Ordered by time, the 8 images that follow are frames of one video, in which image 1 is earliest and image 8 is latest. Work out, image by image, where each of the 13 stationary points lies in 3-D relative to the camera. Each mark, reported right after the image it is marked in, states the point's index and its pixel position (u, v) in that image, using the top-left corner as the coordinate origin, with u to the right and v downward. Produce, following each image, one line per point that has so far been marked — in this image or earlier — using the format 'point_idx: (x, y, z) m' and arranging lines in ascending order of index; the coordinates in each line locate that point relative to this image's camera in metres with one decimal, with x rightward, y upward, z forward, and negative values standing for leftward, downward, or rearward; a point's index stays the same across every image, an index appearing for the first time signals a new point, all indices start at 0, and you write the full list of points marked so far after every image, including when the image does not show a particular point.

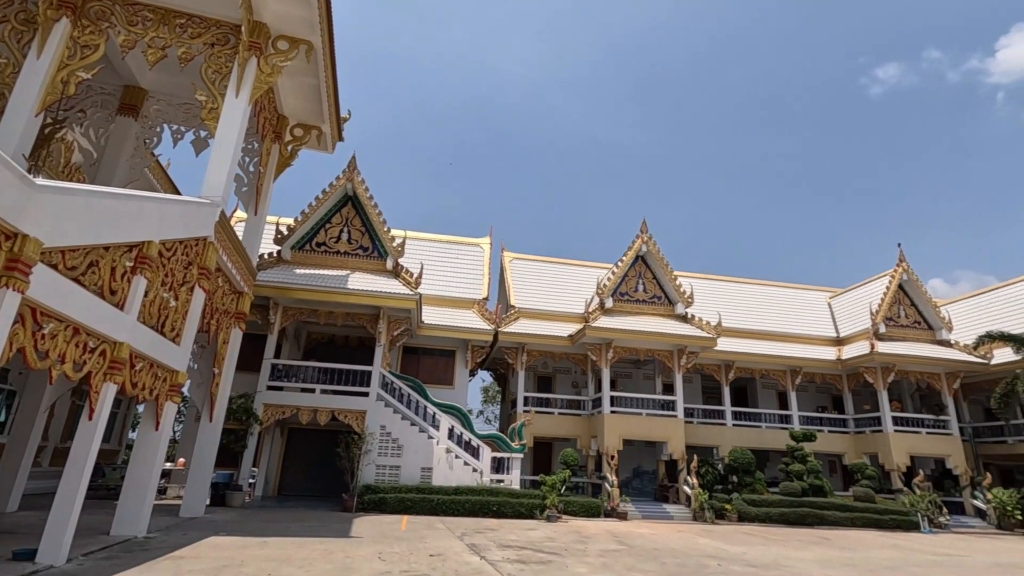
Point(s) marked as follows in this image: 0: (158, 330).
0: (-4.3, -0.5, +6.6) m
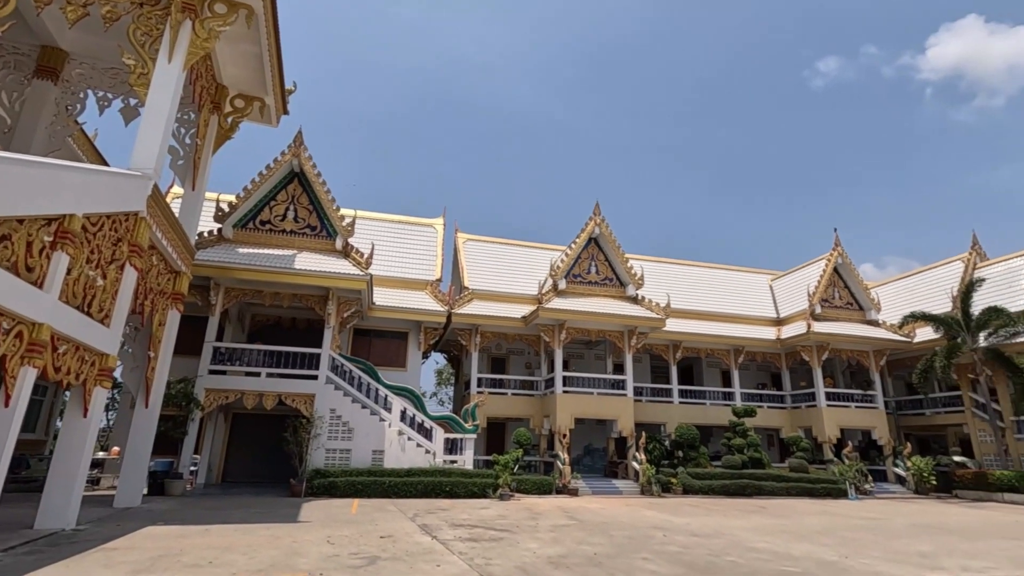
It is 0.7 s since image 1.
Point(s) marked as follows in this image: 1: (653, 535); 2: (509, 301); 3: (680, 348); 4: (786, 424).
0: (-4.9, -0.3, +6.1) m
1: (+2.0, -3.4, +7.5) m
2: (-0.1, -0.4, +16.8) m
3: (+5.5, -2.0, +17.7) m
4: (+9.2, -4.6, +18.0) m
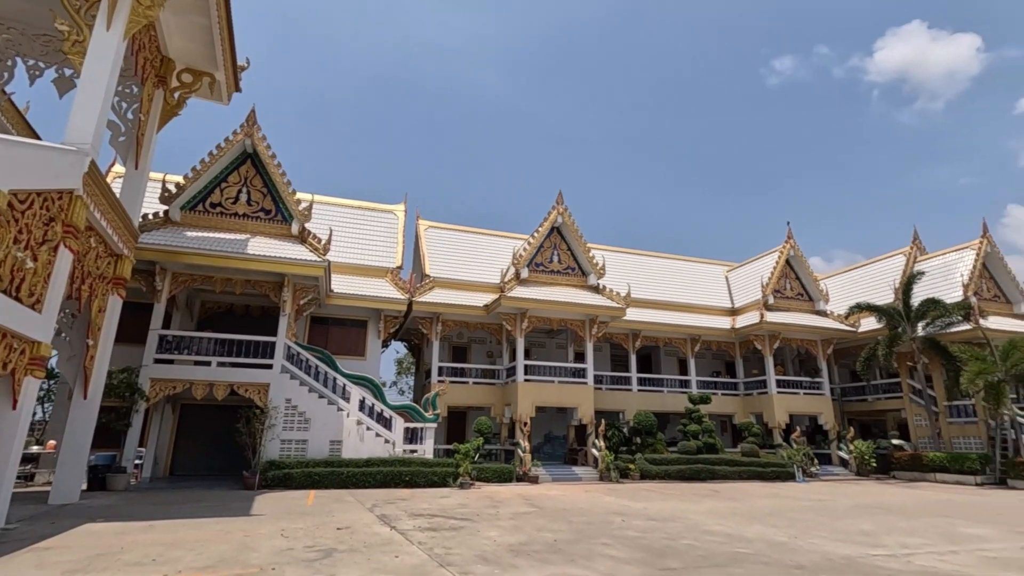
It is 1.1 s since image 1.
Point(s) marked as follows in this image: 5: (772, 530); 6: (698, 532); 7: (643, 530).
0: (-5.3, -0.1, +5.7) m
1: (+1.4, -3.3, +7.6) m
2: (-1.3, 0.0, +16.7) m
3: (+4.3, -1.6, +18.0) m
4: (+7.9, -4.2, +18.6) m
5: (+3.4, -3.1, +7.0) m
6: (+2.3, -3.0, +6.7) m
7: (+1.6, -3.1, +6.8) m
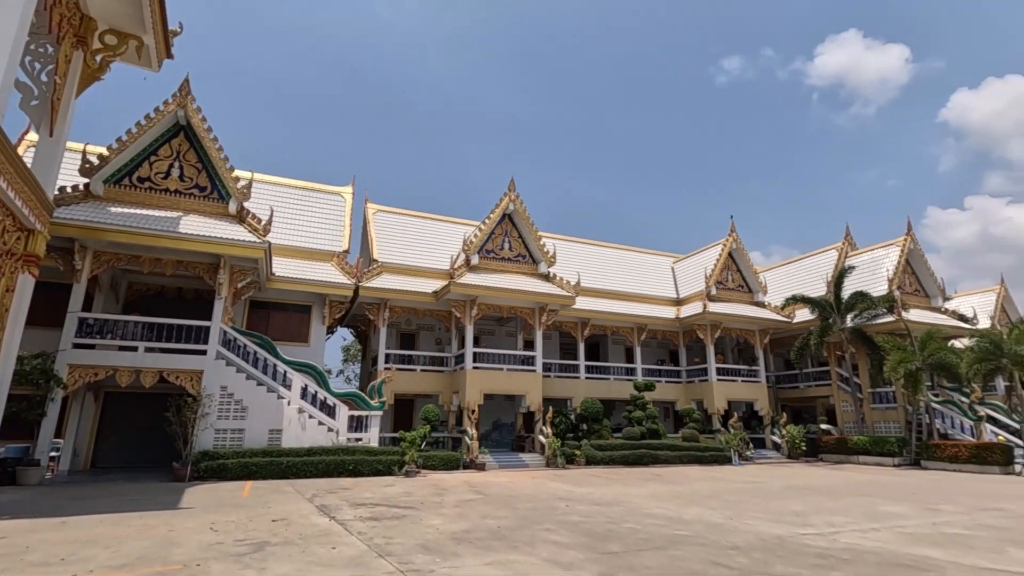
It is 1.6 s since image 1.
0: (-5.9, +0.2, +5.1) m
1: (+0.6, -3.1, +7.6) m
2: (-2.8, +0.4, +16.4) m
3: (+2.6, -1.3, +18.2) m
4: (+6.0, -3.9, +19.2) m
5: (+2.6, -3.0, +7.2) m
6: (+1.6, -2.9, +6.8) m
7: (+0.9, -2.9, +6.9) m
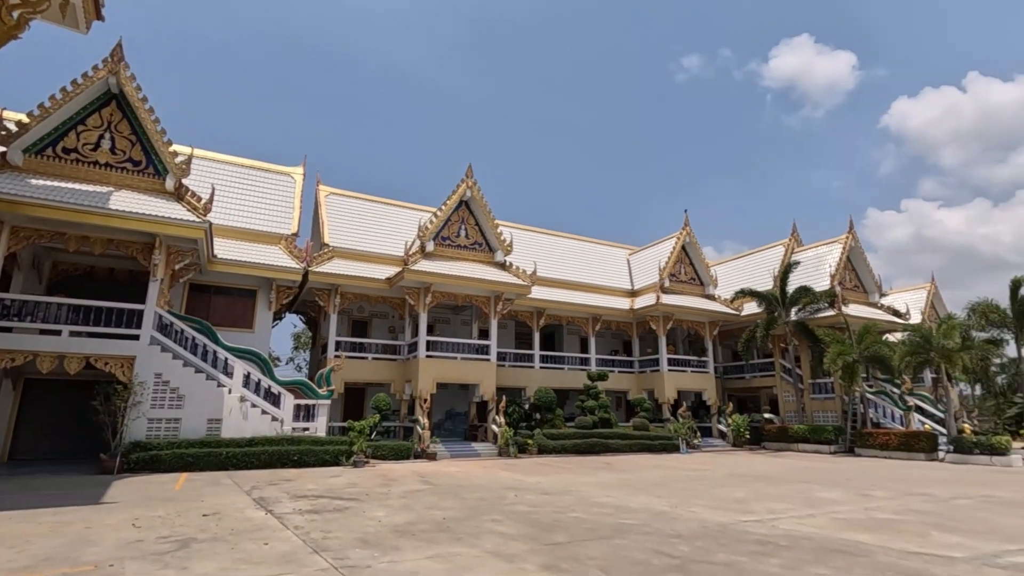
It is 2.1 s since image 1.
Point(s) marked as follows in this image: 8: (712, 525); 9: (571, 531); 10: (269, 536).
0: (-6.3, +0.4, +4.5) m
1: (-0.1, -2.9, +7.6) m
2: (-4.1, +0.8, +16.0) m
3: (+1.1, -0.9, +18.2) m
4: (+4.4, -3.6, +19.5) m
5: (+1.9, -2.9, +7.2) m
6: (+1.0, -2.8, +6.8) m
7: (+0.3, -2.7, +6.8) m
8: (+2.1, -2.5, +5.7) m
9: (+0.6, -2.4, +5.2) m
10: (-2.2, -2.3, +4.9) m
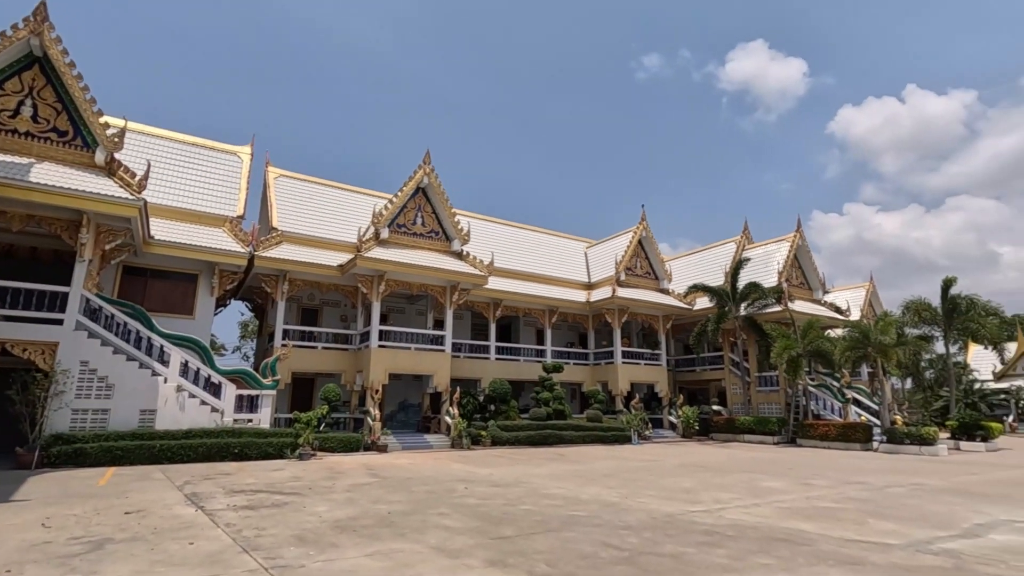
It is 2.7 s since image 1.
0: (-6.7, +0.7, +3.8) m
1: (-0.8, -2.8, +7.4) m
2: (-5.4, +1.2, +15.4) m
3: (-0.4, -0.6, +18.0) m
4: (+2.8, -3.3, +19.6) m
5: (+1.3, -2.7, +7.2) m
6: (+0.3, -2.6, +6.7) m
7: (-0.4, -2.6, +6.7) m
8: (+1.6, -2.4, +5.6) m
9: (+0.1, -2.2, +5.1) m
10: (-2.7, -2.1, +4.6) m
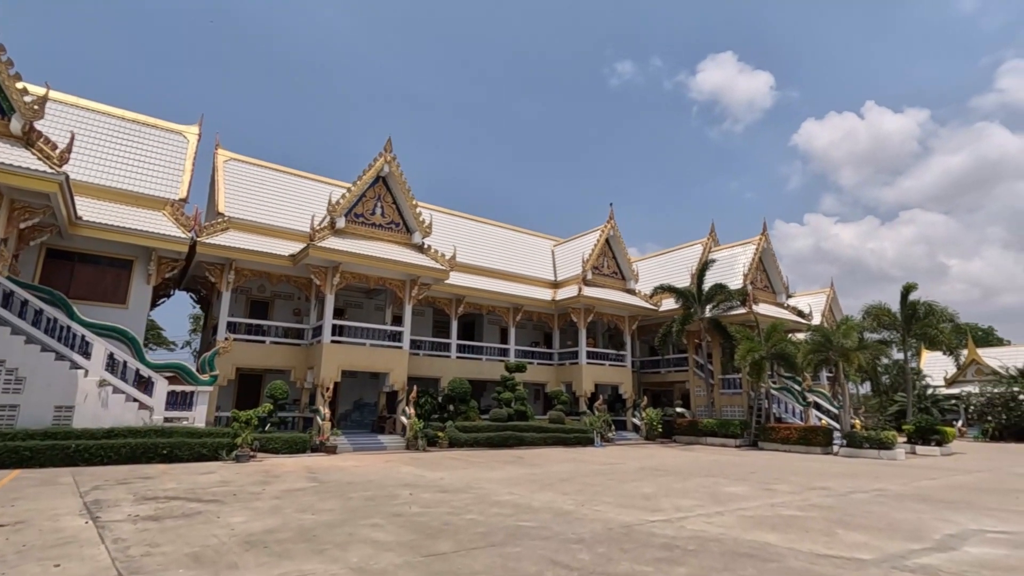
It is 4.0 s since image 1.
0: (-7.0, +0.9, +2.8) m
1: (-1.4, -2.6, +6.8) m
2: (-6.4, +1.4, +14.5) m
3: (-1.6, -0.5, +17.4) m
4: (+1.4, -3.3, +19.2) m
5: (+0.6, -2.6, +6.7) m
6: (-0.3, -2.5, +6.2) m
7: (-1.0, -2.5, +6.1) m
8: (+1.0, -2.3, +5.2) m
9: (-0.4, -2.1, +4.5) m
10: (-3.2, -1.9, +3.9) m
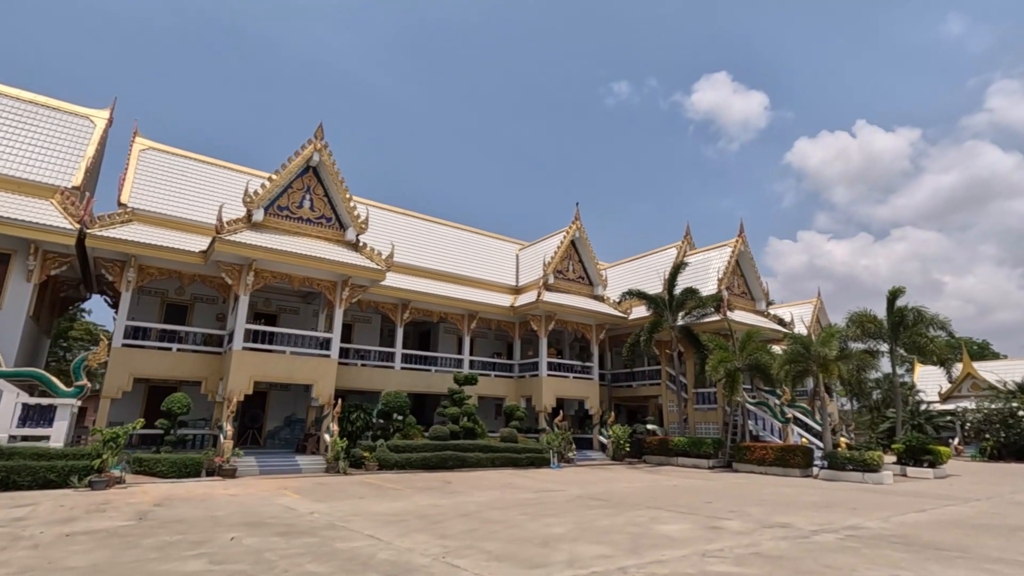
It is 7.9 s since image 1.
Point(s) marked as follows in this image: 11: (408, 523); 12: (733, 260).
0: (-8.4, +1.3, +1.3) m
1: (-2.8, -2.4, +5.2) m
2: (-7.8, +1.4, +13.0) m
3: (-3.1, -0.6, +15.9) m
4: (-0.1, -3.5, +17.6) m
5: (-0.8, -2.4, +5.1) m
6: (-1.7, -2.3, +4.6) m
7: (-2.4, -2.2, +4.4) m
8: (-0.4, -2.1, +3.6) m
9: (-1.8, -1.9, +2.9) m
10: (-4.5, -1.6, +2.2) m
11: (-1.2, -2.7, +6.1) m
12: (+7.7, +0.9, +18.5) m
